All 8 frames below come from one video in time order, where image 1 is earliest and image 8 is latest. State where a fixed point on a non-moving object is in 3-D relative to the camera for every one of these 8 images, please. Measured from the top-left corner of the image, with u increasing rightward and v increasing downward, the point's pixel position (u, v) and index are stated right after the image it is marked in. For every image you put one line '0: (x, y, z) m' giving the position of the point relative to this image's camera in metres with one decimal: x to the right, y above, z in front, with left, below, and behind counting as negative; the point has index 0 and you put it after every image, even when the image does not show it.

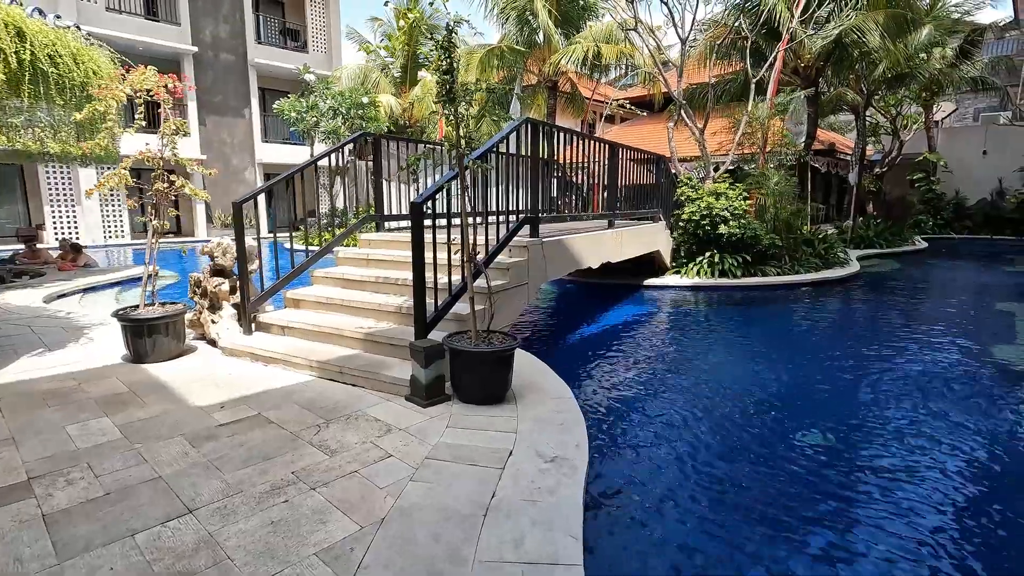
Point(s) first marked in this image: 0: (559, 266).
0: (+0.5, +0.2, +5.3) m
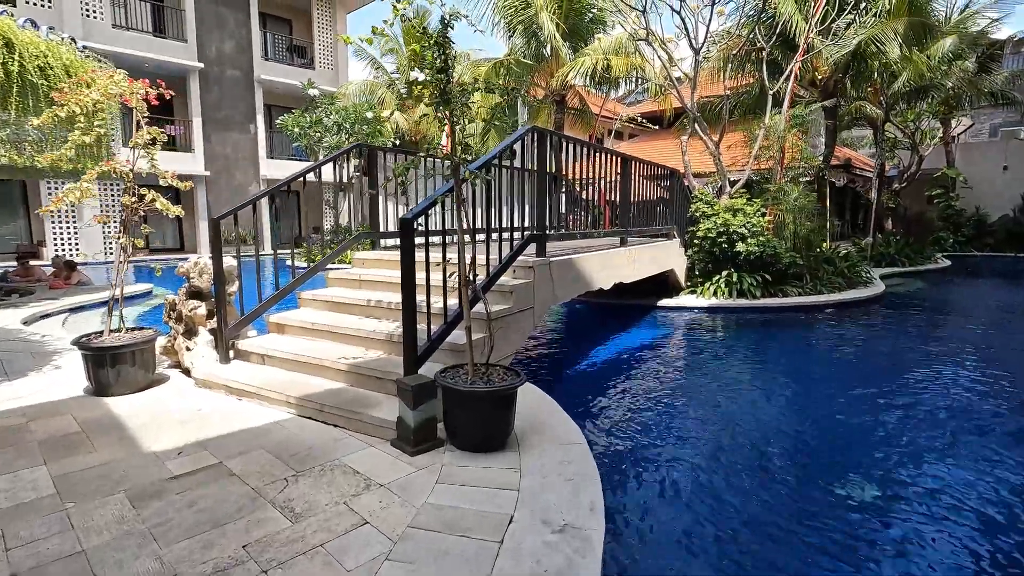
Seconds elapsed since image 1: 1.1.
0: (+0.5, 0.0, +4.9) m
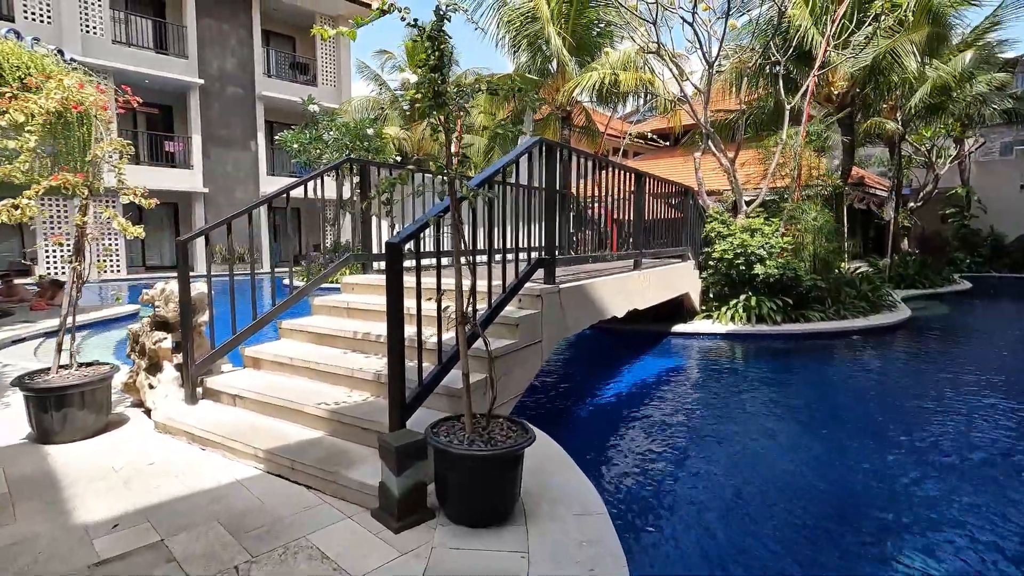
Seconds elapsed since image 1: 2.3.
0: (+0.5, -0.2, +4.4) m
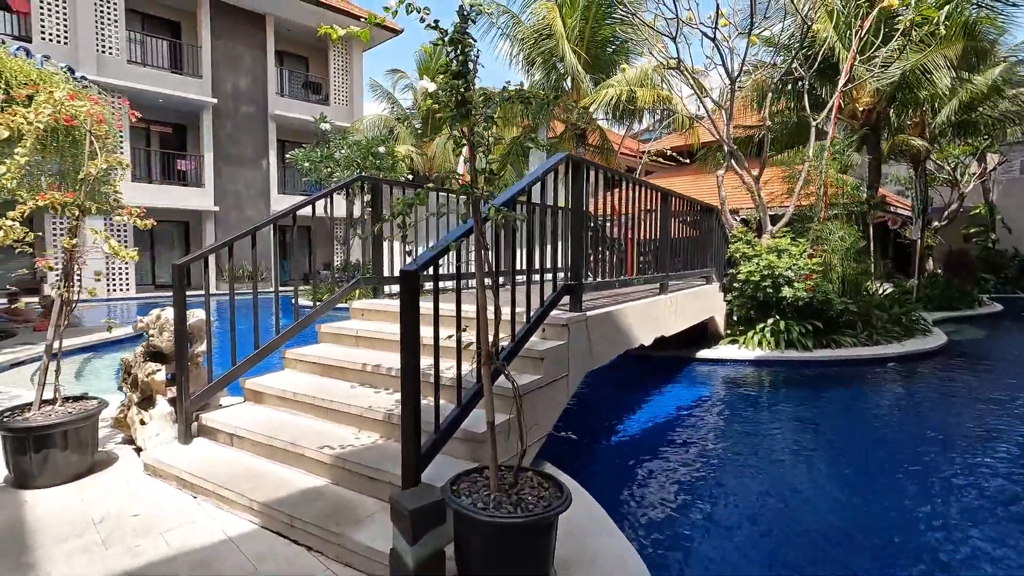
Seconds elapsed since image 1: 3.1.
0: (+0.7, -0.5, +4.0) m
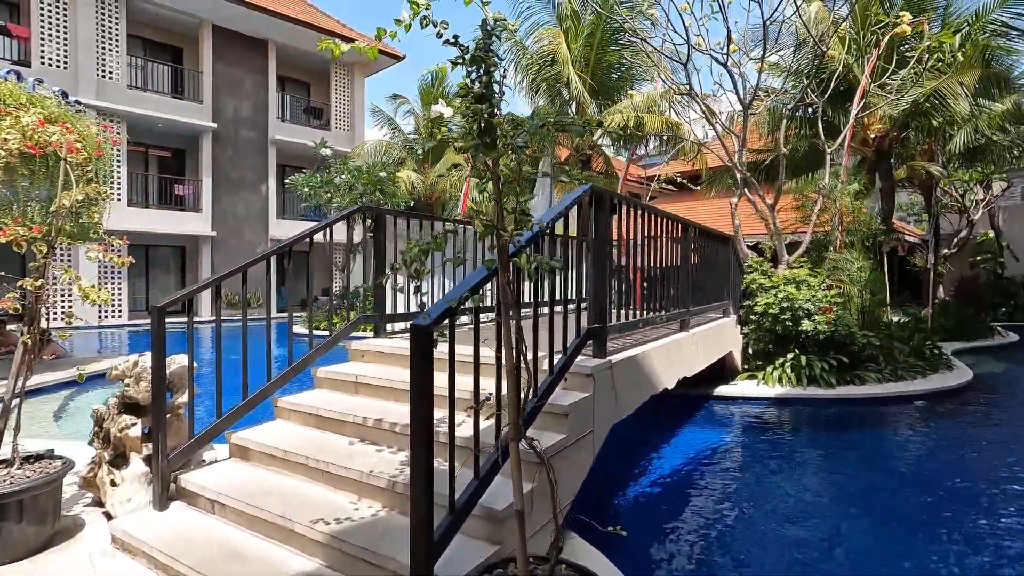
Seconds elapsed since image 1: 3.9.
0: (+0.8, -0.7, +3.6) m
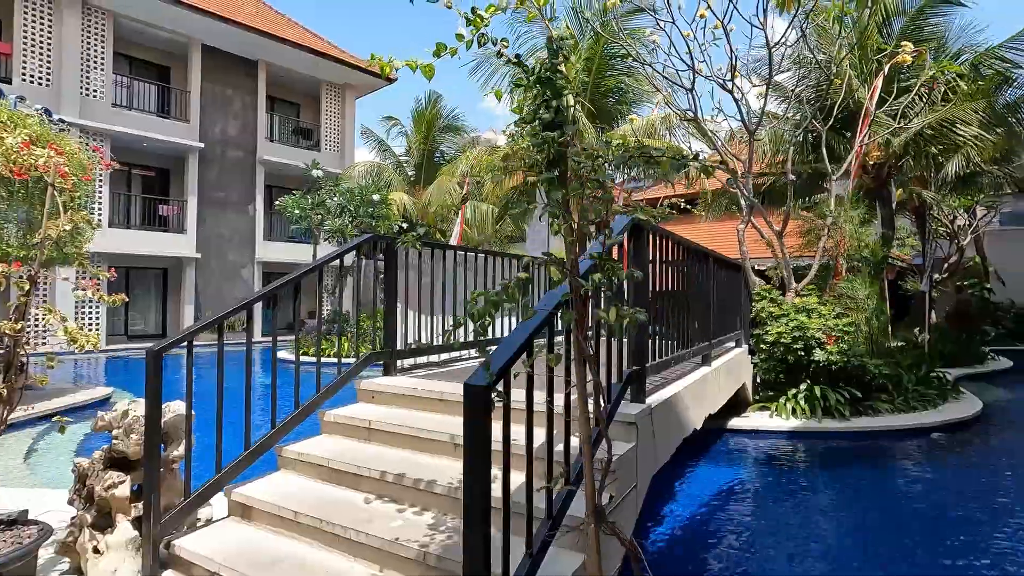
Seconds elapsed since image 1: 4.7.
0: (+1.0, -1.0, +3.4) m
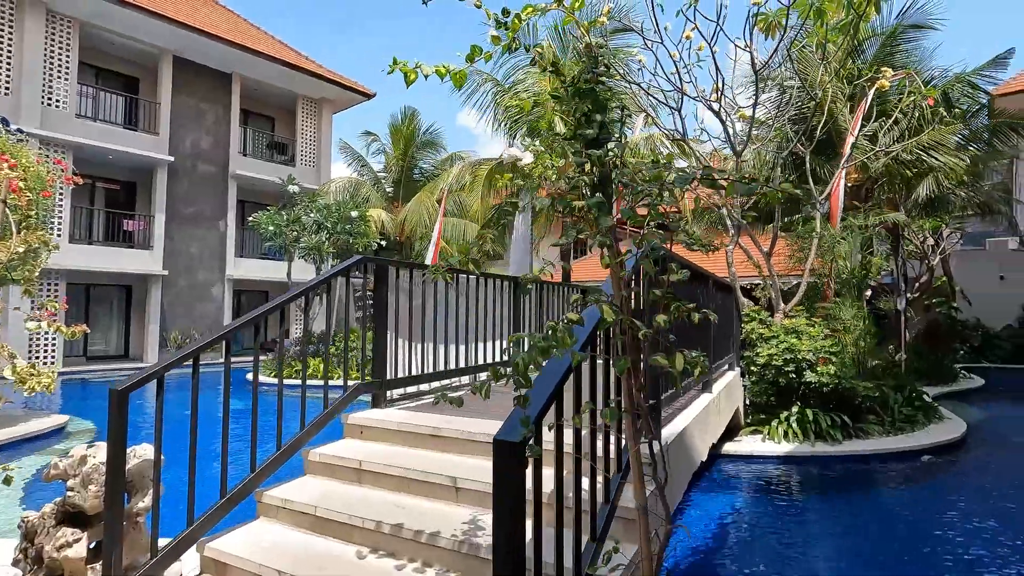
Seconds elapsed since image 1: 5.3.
0: (+1.0, -1.1, +3.2) m
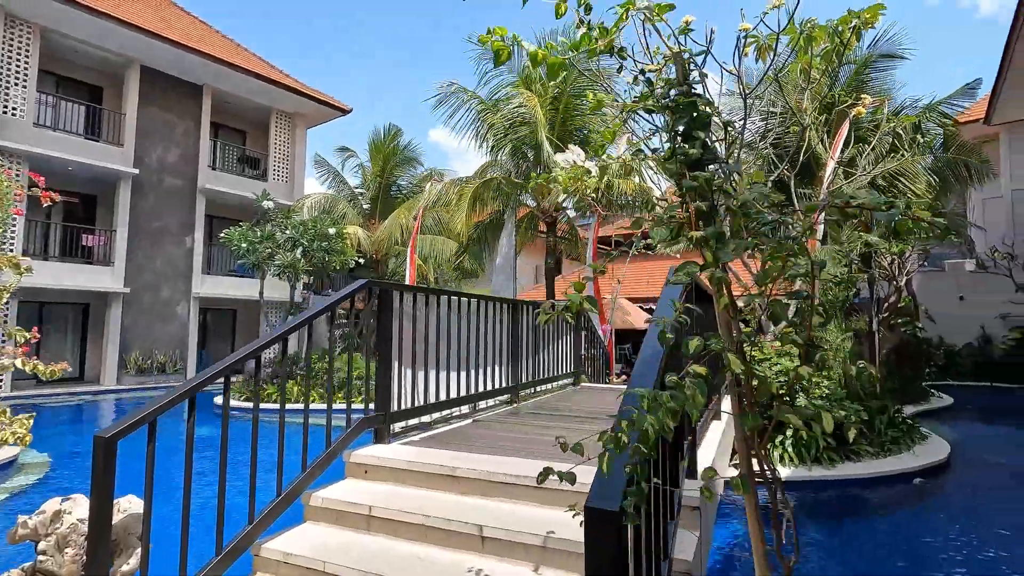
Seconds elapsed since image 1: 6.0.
0: (+1.1, -1.3, +3.0) m
